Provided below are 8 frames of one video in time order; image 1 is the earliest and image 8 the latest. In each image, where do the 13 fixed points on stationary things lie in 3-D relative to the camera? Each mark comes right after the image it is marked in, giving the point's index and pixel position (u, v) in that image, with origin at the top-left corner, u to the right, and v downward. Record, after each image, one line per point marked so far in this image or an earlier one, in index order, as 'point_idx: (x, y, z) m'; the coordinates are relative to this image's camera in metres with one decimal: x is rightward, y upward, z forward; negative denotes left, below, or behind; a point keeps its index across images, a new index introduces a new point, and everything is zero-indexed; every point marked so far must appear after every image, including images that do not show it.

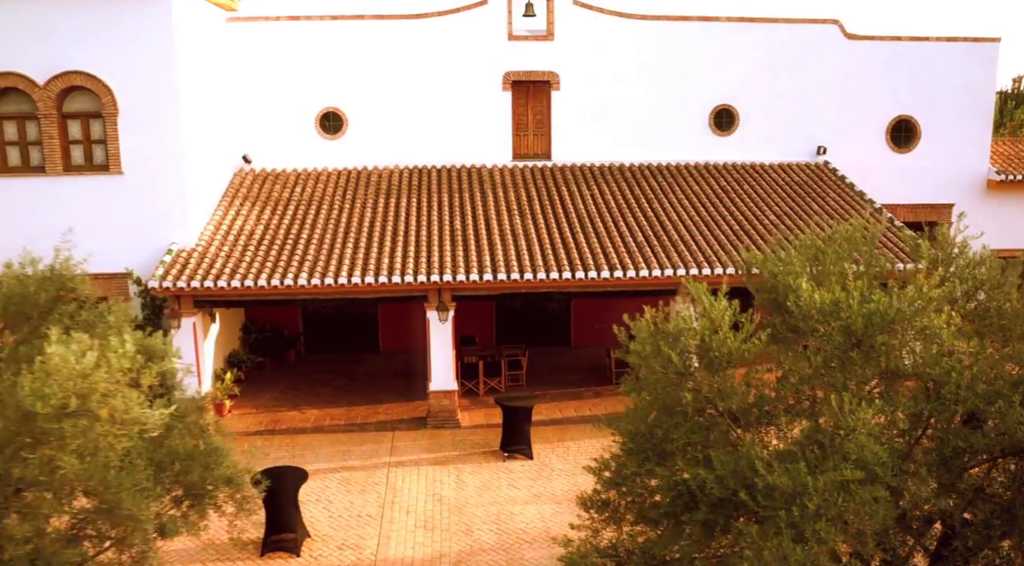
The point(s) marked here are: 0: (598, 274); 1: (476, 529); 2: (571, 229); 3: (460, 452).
0: (+0.9, 0.0, +8.8) m
1: (-0.3, -1.9, +6.9) m
2: (+0.8, +0.6, +9.7) m
3: (-0.5, -1.6, +8.4) m
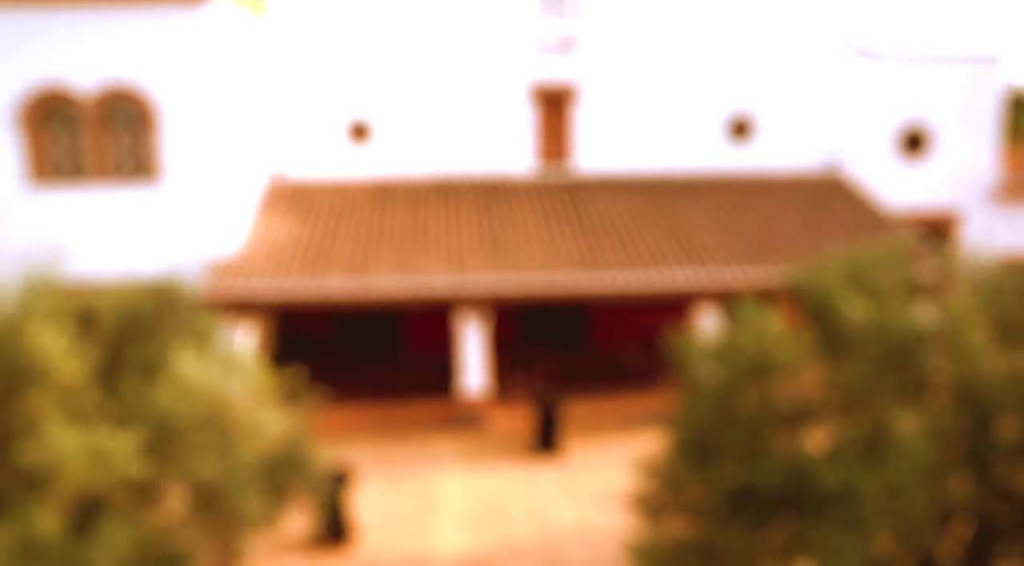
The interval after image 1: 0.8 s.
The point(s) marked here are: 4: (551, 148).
0: (+1.3, 0.0, +9.1) m
1: (+0.1, -2.0, +7.2) m
2: (+1.1, +0.5, +10.0) m
3: (-0.1, -1.7, +8.7) m
4: (+0.5, +1.8, +11.6) m
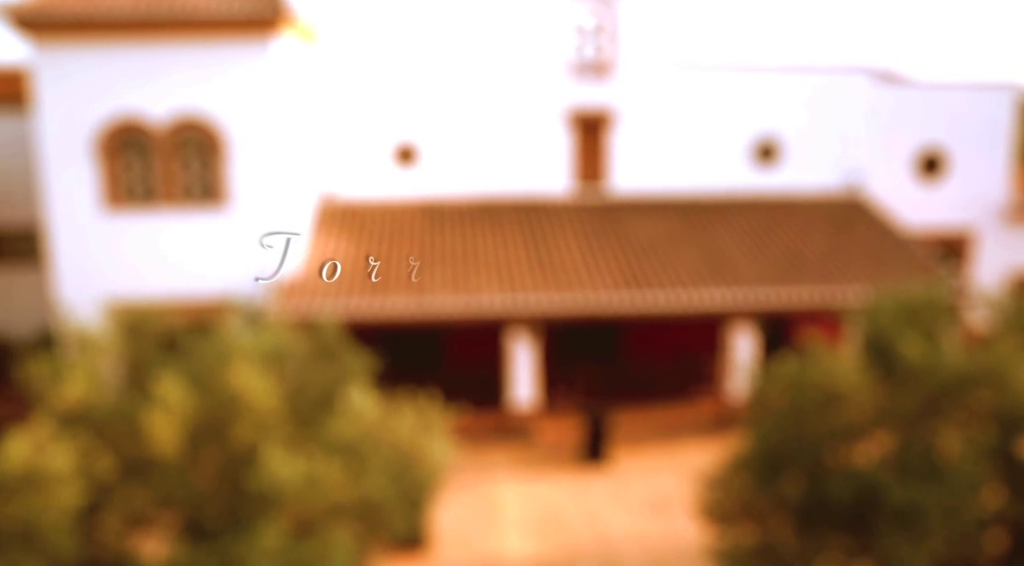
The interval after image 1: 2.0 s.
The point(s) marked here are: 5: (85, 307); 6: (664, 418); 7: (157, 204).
0: (+1.8, -0.3, +9.7) m
1: (+0.6, -2.2, +7.8) m
2: (+1.7, +0.3, +10.6) m
3: (+0.4, -1.9, +9.3) m
4: (+1.0, +1.6, +12.2) m
5: (-4.8, -0.3, +9.9) m
6: (+1.9, -1.6, +10.5) m
7: (-4.0, +0.9, +9.8) m
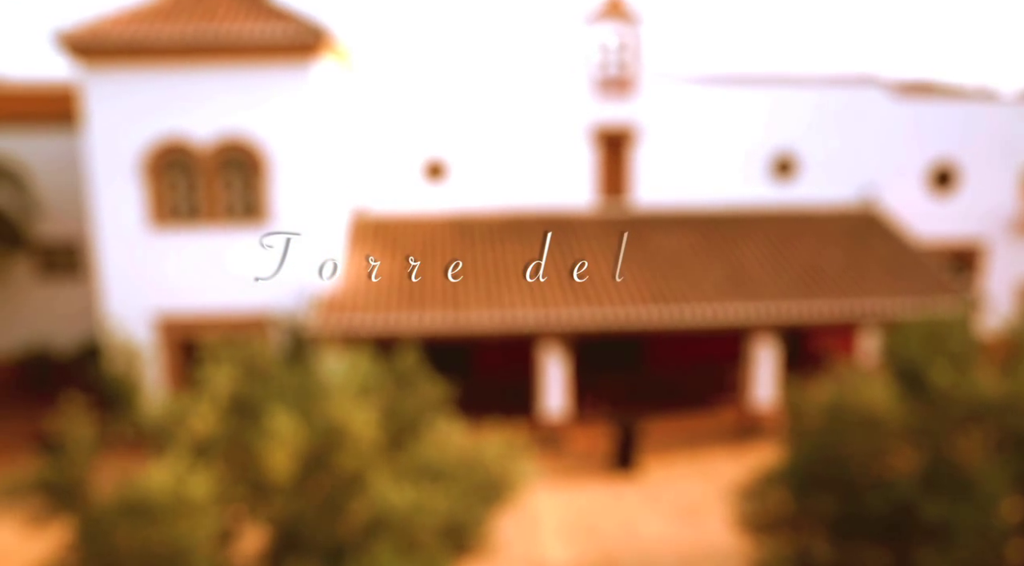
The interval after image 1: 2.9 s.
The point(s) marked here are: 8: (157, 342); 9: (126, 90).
0: (+2.2, -0.4, +10.1) m
1: (+1.0, -2.4, +8.2) m
2: (+2.0, +0.1, +11.0) m
3: (+0.8, -2.0, +9.7) m
4: (+1.4, +1.4, +12.6) m
5: (-4.5, -0.4, +10.3) m
6: (+2.2, -1.8, +10.8) m
7: (-3.6, +0.7, +10.2) m
8: (-4.2, -0.7, +10.4) m
9: (-4.3, +2.1, +9.8) m
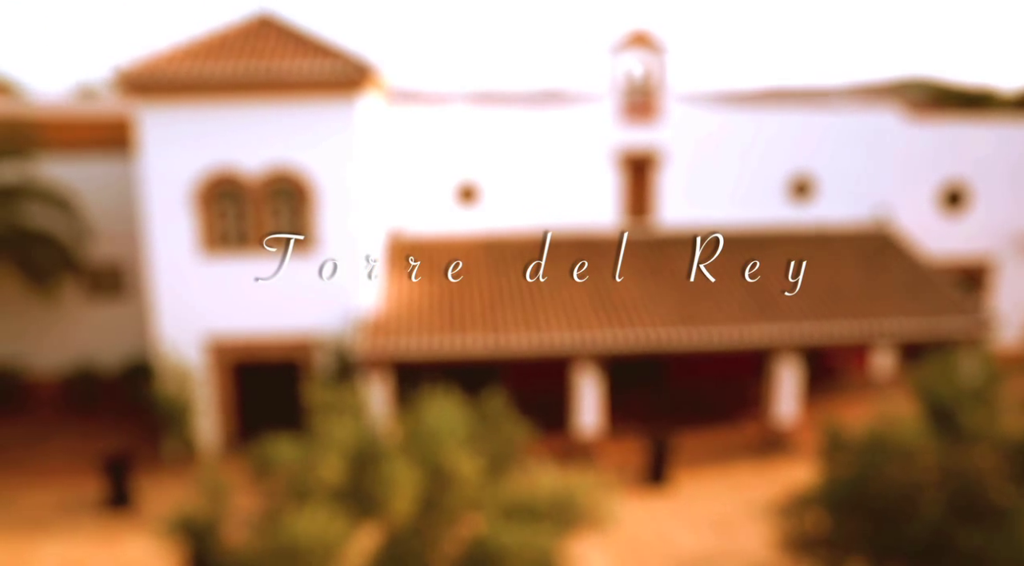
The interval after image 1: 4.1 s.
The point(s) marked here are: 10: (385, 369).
0: (+2.6, -0.7, +10.6) m
1: (+1.4, -2.6, +8.7) m
2: (+2.4, -0.1, +11.5) m
3: (+1.2, -2.3, +10.2) m
4: (+1.8, +1.1, +13.0) m
5: (-4.0, -0.7, +10.7) m
6: (+2.7, -2.0, +11.3) m
7: (-3.2, +0.4, +10.6) m
8: (-3.8, -1.0, +10.9) m
9: (-3.9, +1.9, +10.3) m
10: (-1.5, -1.1, +10.5) m
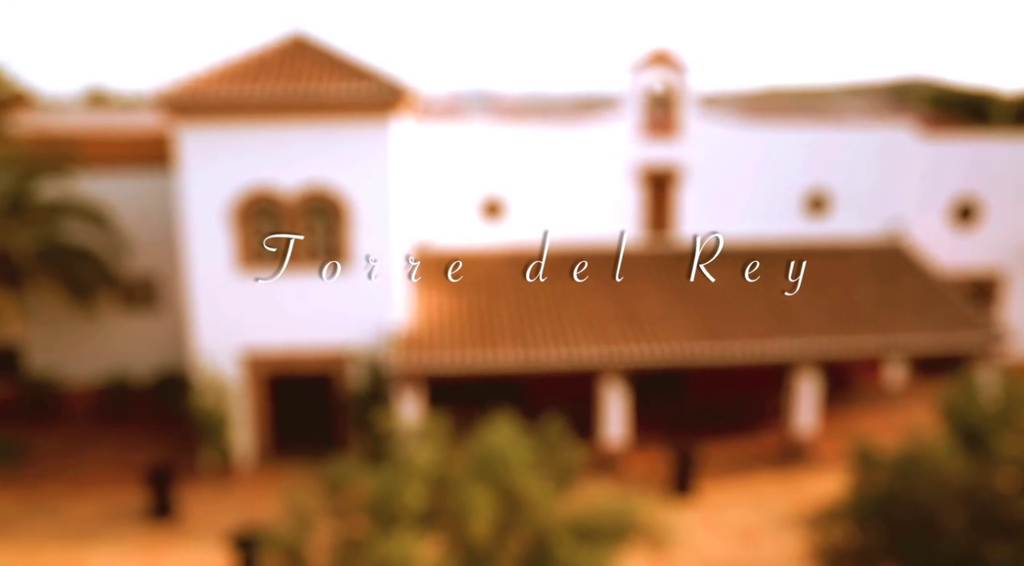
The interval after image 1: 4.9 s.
0: (+2.9, -0.9, +10.9) m
1: (+1.8, -2.8, +9.0) m
2: (+2.8, -0.3, +11.8) m
3: (+1.6, -2.5, +10.5) m
4: (+2.2, +1.0, +13.4) m
5: (-3.7, -0.9, +11.1) m
6: (+3.0, -2.2, +11.7) m
7: (-2.8, +0.2, +11.0) m
8: (-3.4, -1.2, +11.2) m
9: (-3.5, +1.7, +10.6) m
10: (-1.2, -1.2, +10.8) m
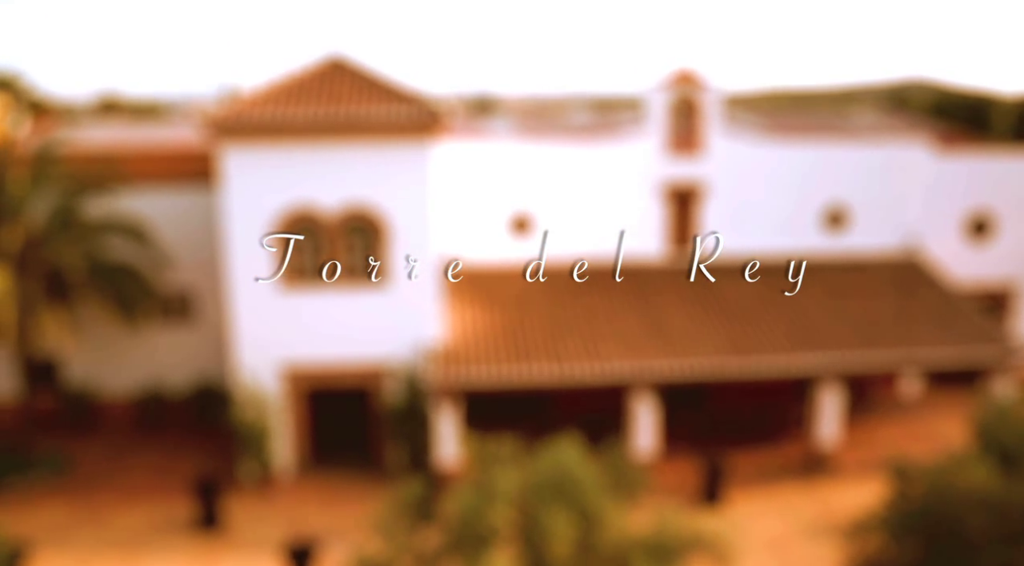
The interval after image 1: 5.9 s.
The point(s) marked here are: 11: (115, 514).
0: (+3.4, -1.1, +11.3) m
1: (+2.2, -3.1, +9.4) m
2: (+3.2, -0.5, +12.2) m
3: (+2.0, -2.7, +10.8) m
4: (+2.6, +0.7, +13.7) m
5: (-3.2, -1.1, +11.4) m
6: (+3.4, -2.4, +12.0) m
7: (-2.4, 0.0, +11.3) m
8: (-3.0, -1.4, +11.5) m
9: (-3.1, +1.5, +10.9) m
10: (-0.7, -1.5, +11.2) m
11: (-4.8, -2.8, +10.7) m
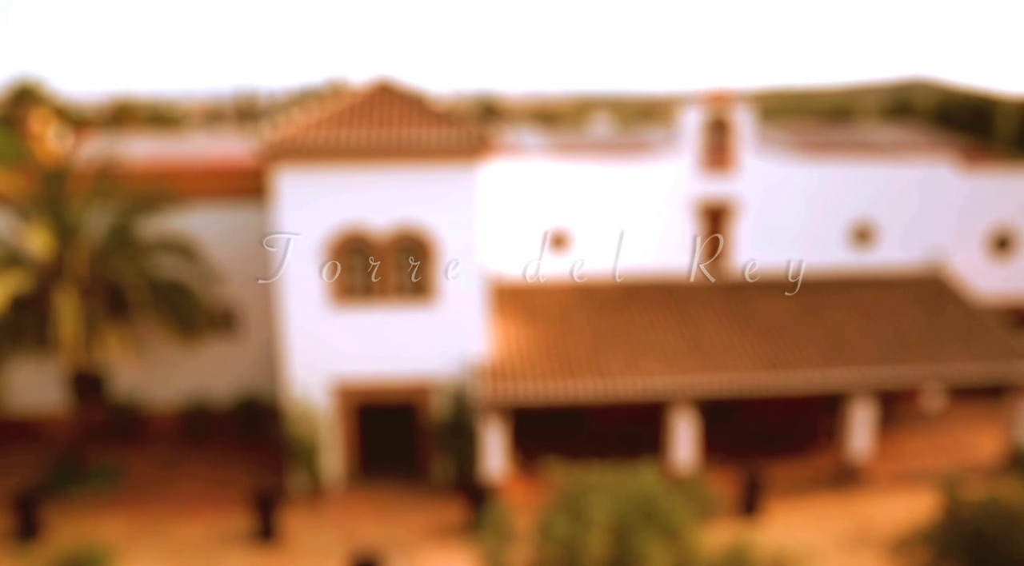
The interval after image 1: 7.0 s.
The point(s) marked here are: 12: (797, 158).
0: (+4.0, -1.3, +11.6) m
1: (+2.8, -3.3, +9.7) m
2: (+3.8, -0.8, +12.5) m
3: (+2.6, -3.0, +11.2) m
4: (+3.2, +0.5, +14.1) m
5: (-2.7, -1.4, +11.7) m
6: (+4.0, -2.7, +12.4) m
7: (-1.8, -0.2, +11.6) m
8: (-2.4, -1.7, +11.8) m
9: (-2.5, +1.2, +11.3) m
10: (-0.2, -1.7, +11.5) m
11: (-4.3, -3.1, +11.0) m
12: (+4.5, +2.0, +13.8) m
